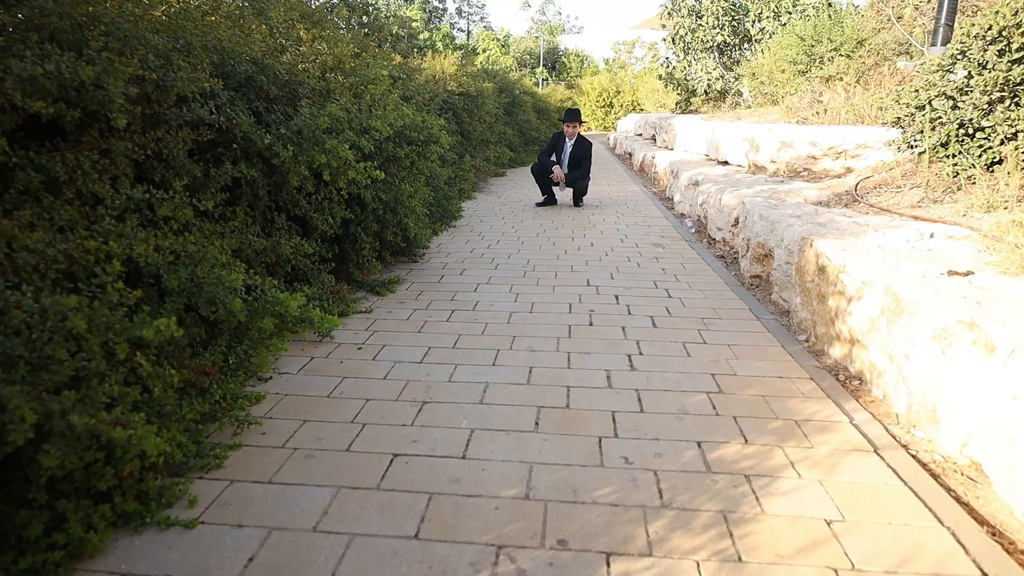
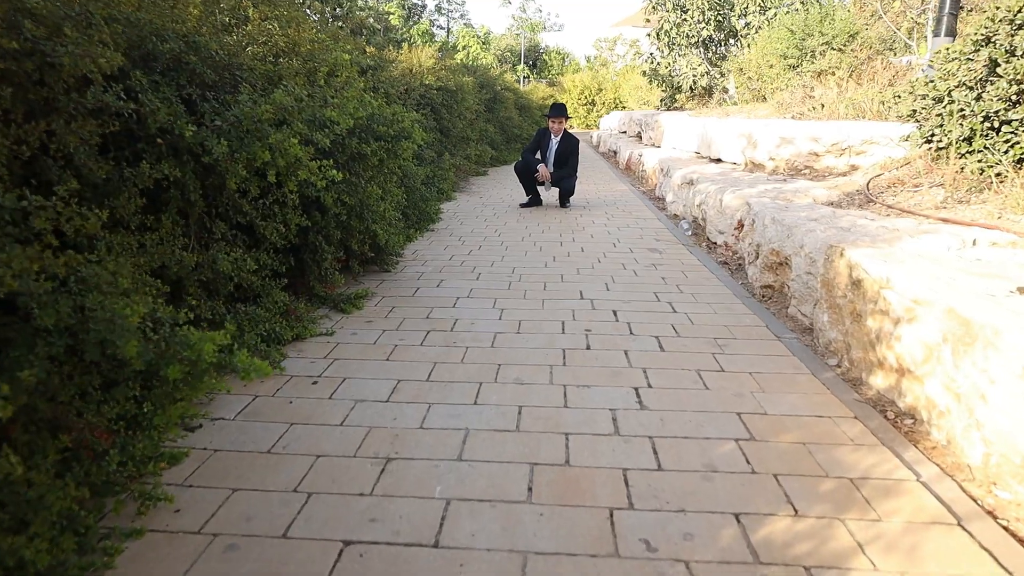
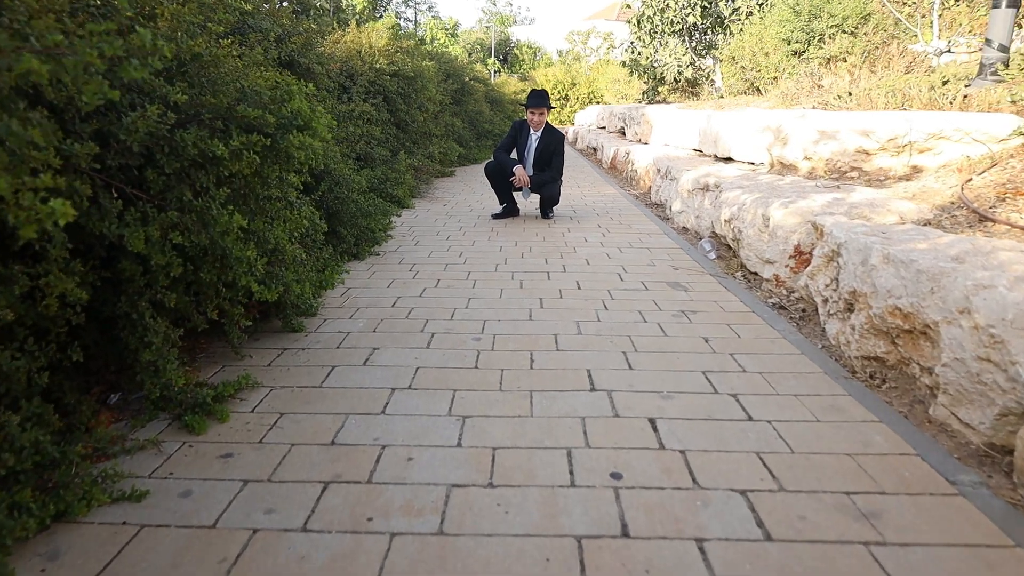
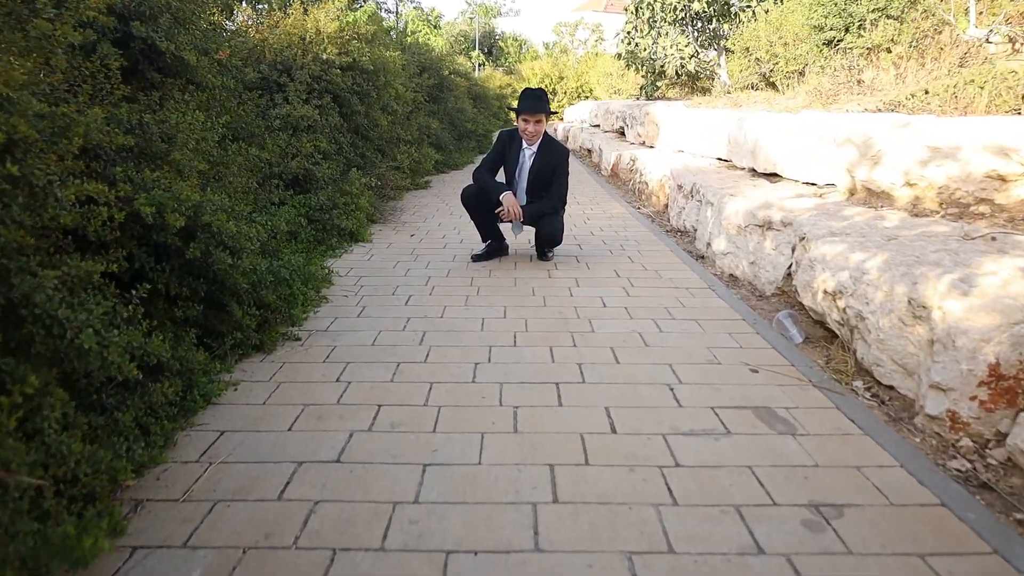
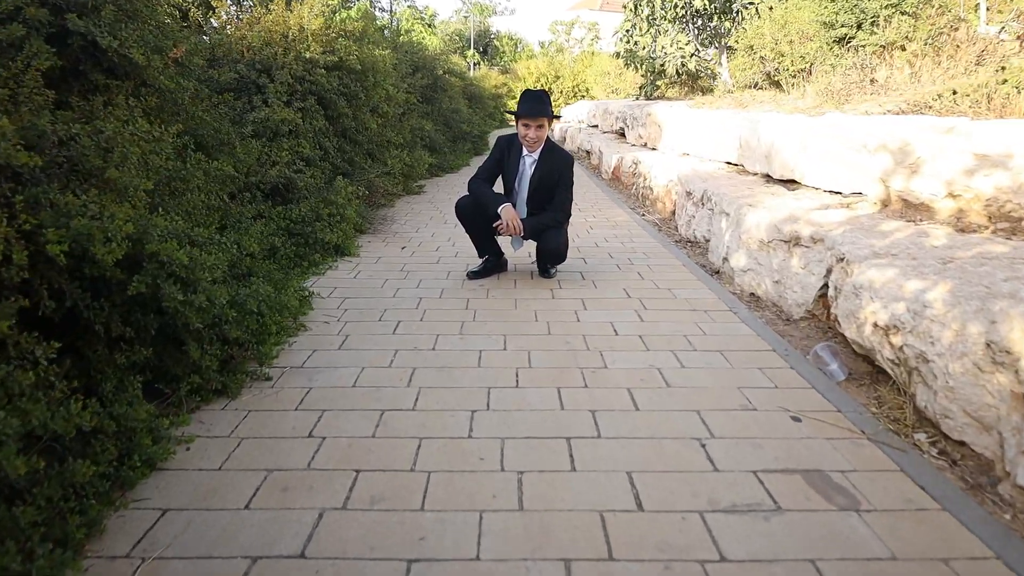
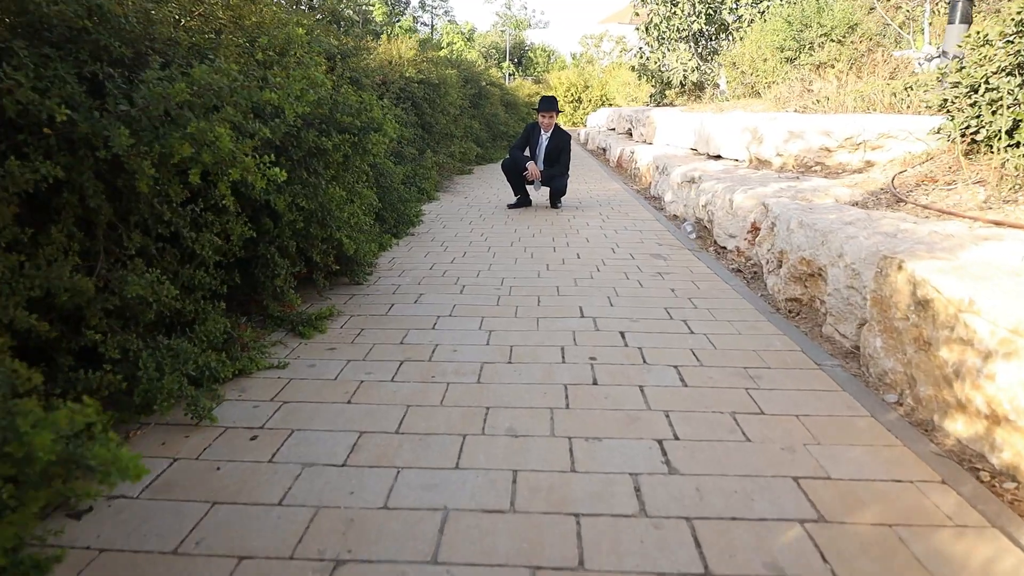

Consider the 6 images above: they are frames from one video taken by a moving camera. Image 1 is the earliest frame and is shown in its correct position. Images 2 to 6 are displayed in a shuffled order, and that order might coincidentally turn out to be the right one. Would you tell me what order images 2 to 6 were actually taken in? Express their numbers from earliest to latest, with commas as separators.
2, 6, 3, 4, 5
